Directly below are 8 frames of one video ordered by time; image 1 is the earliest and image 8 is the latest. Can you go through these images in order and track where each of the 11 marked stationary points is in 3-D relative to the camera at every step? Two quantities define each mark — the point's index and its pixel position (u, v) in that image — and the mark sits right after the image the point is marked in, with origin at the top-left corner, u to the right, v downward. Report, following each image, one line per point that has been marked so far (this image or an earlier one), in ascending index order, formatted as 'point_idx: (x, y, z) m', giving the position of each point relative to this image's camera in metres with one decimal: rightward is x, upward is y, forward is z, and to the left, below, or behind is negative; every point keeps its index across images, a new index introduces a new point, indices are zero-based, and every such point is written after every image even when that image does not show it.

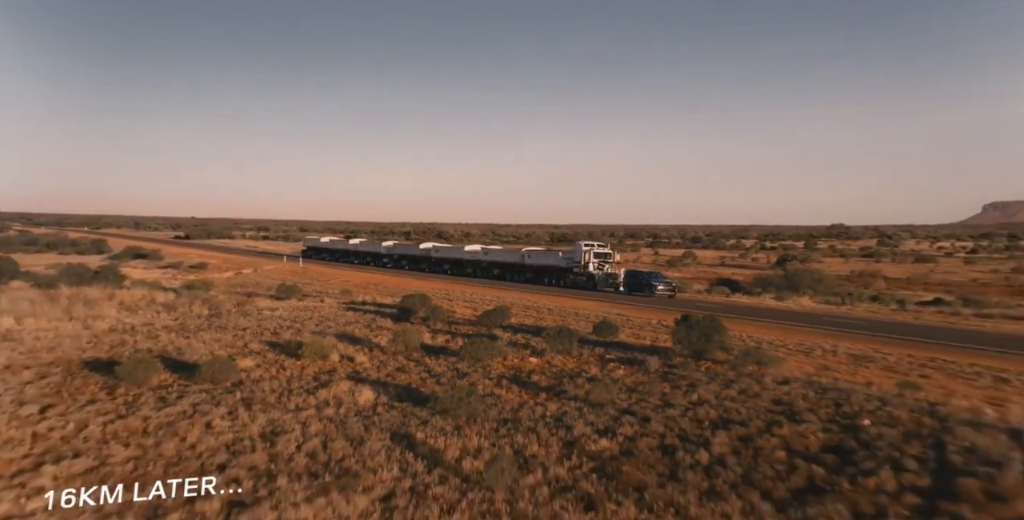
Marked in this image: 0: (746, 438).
0: (+5.8, -4.3, +18.2) m
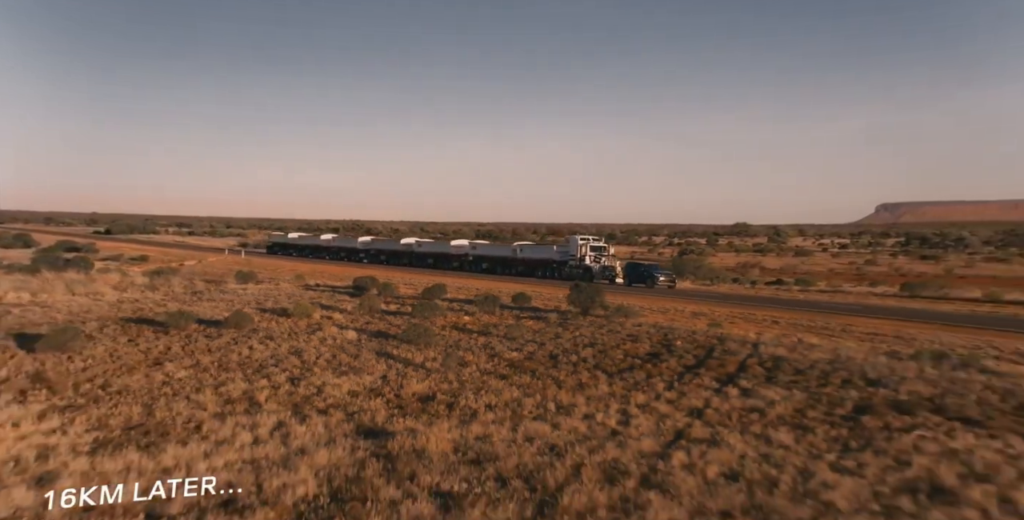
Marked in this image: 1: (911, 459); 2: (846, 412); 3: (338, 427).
0: (+3.6, -3.4, +29.8) m
1: (+8.2, -3.8, +14.8) m
2: (+8.7, -3.5, +18.4) m
3: (-4.5, -4.2, +19.0) m
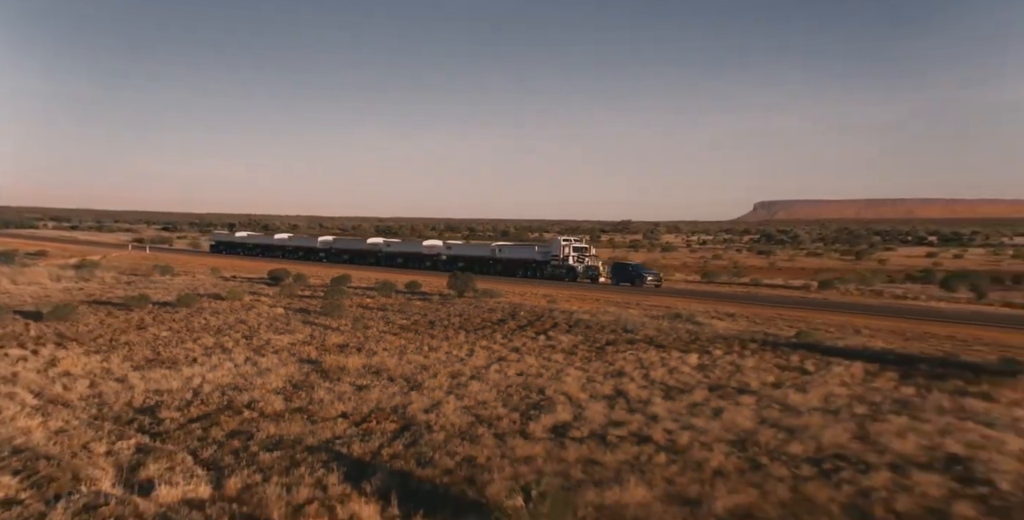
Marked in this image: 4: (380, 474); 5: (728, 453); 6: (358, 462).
0: (-2.6, -3.1, +42.1) m
1: (+4.0, -3.5, +27.8) m
2: (+4.0, -3.3, +31.5) m
3: (-9.2, -3.9, +30.3) m
4: (-2.9, -4.4, +15.7) m
5: (+4.9, -4.1, +16.2) m
6: (-3.5, -4.4, +16.4) m
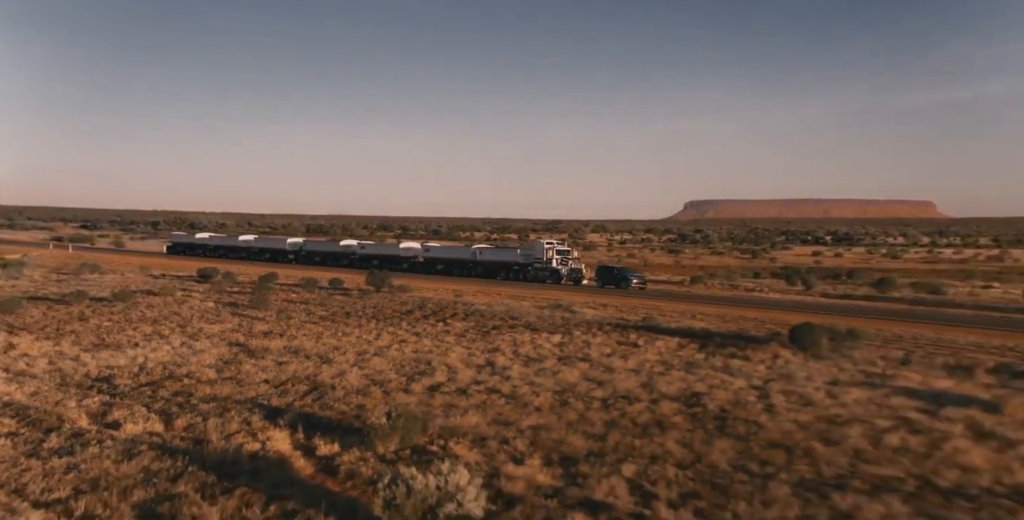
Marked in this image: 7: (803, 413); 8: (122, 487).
0: (-8.5, -3.0, +47.8) m
1: (-0.6, -3.5, +34.2) m
2: (-1.0, -3.2, +37.9) m
3: (-14.0, -3.8, +35.5) m
4: (-6.4, -4.3, +21.5) m
5: (+1.3, -4.0, +22.7) m
6: (-7.1, -4.3, +22.2) m
7: (+7.5, -3.8, +19.0) m
8: (-7.7, -4.5, +14.7) m
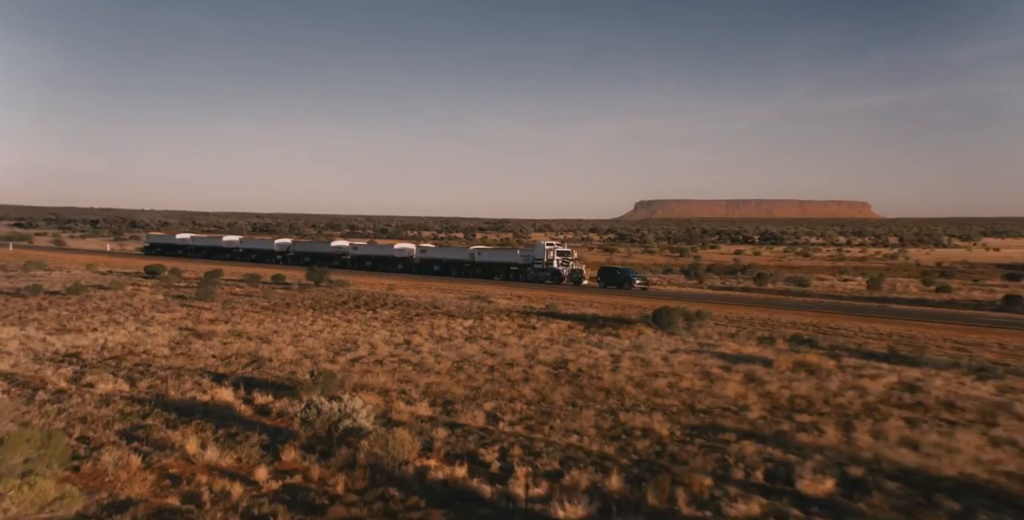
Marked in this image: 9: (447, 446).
0: (-13.7, -2.7, +52.7) m
1: (-5.0, -3.2, +39.6) m
2: (-5.6, -2.9, +43.2) m
3: (-18.4, -3.6, +40.0) m
4: (-9.9, -4.0, +26.5) m
5: (-2.3, -3.7, +28.2) m
6: (-10.6, -4.1, +27.1) m
7: (+4.2, -3.6, +24.9) m
8: (-10.8, -4.2, +19.7) m
9: (-1.4, -4.1, +16.5) m
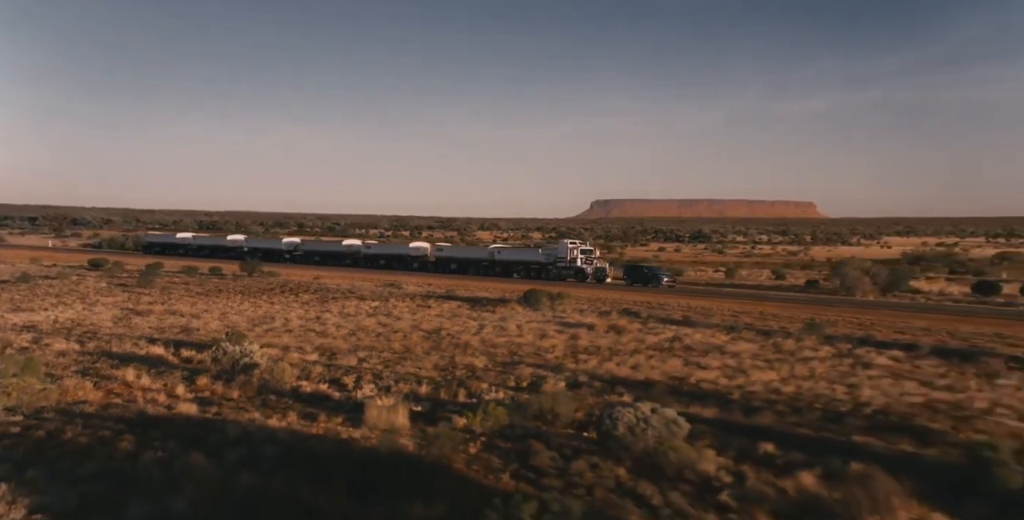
0: (-20.5, -2.1, +58.3) m
1: (-10.9, -2.6, +45.8) m
2: (-11.8, -2.3, +49.4) m
3: (-24.4, -2.9, +45.4) m
4: (-15.0, -3.4, +32.4) m
5: (-7.6, -3.1, +34.7) m
6: (-15.8, -3.4, +33.0) m
7: (-0.9, -3.0, +31.7) m
8: (-15.4, -3.6, +25.6) m
9: (-5.9, -3.5, +23.0) m
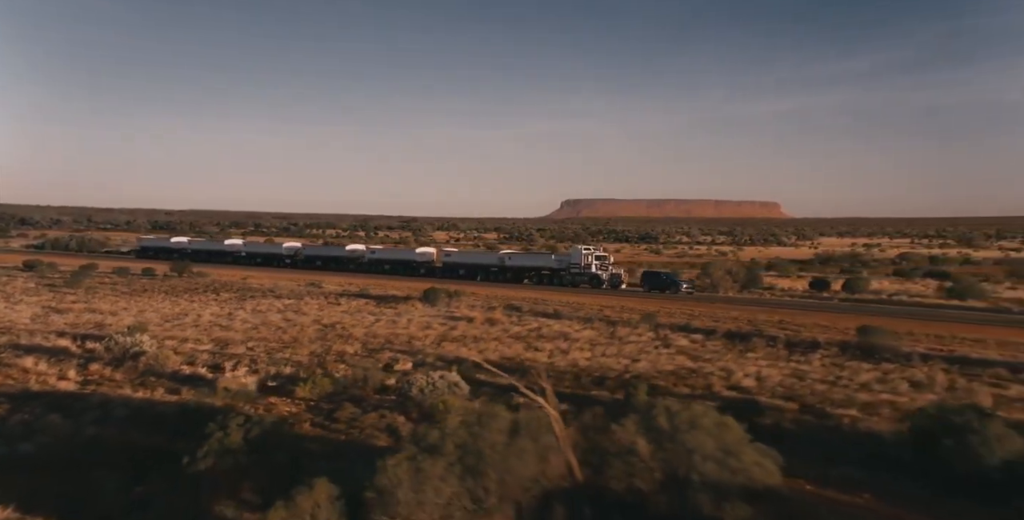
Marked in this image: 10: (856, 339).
0: (-27.1, -2.1, +60.4) m
1: (-16.9, -2.6, +48.4) m
2: (-17.9, -2.3, +51.9) m
3: (-30.3, -2.9, +47.3) m
4: (-20.3, -3.4, +34.9) m
5: (-12.9, -3.1, +37.5) m
6: (-21.1, -3.4, +35.4) m
7: (-6.1, -3.0, +34.9) m
8: (-20.3, -3.6, +28.0) m
9: (-10.7, -3.4, +25.9) m
10: (+9.2, -2.1, +20.0) m
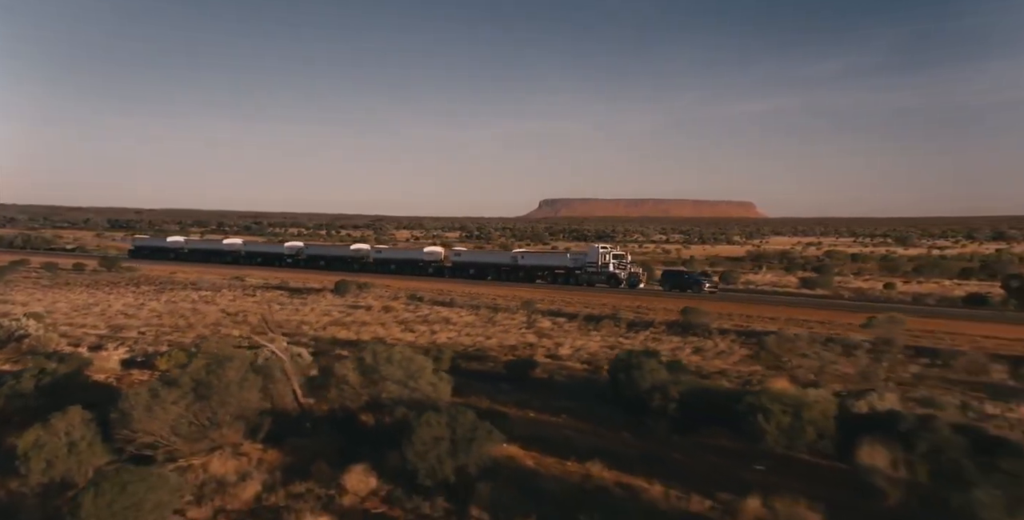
0: (-33.2, -1.6, +60.5) m
1: (-22.4, -2.1, +49.0) m
2: (-23.6, -1.9, +52.5) m
3: (-35.8, -2.4, +47.2) m
4: (-25.1, -2.9, +35.3) m
5: (-17.9, -2.7, +38.2) m
6: (-25.9, -2.9, +35.8) m
7: (-11.0, -2.5, +36.0) m
8: (-24.8, -3.1, +28.4) m
9: (-15.1, -3.0, +26.8) m
10: (+5.0, -1.7, +21.8) m
